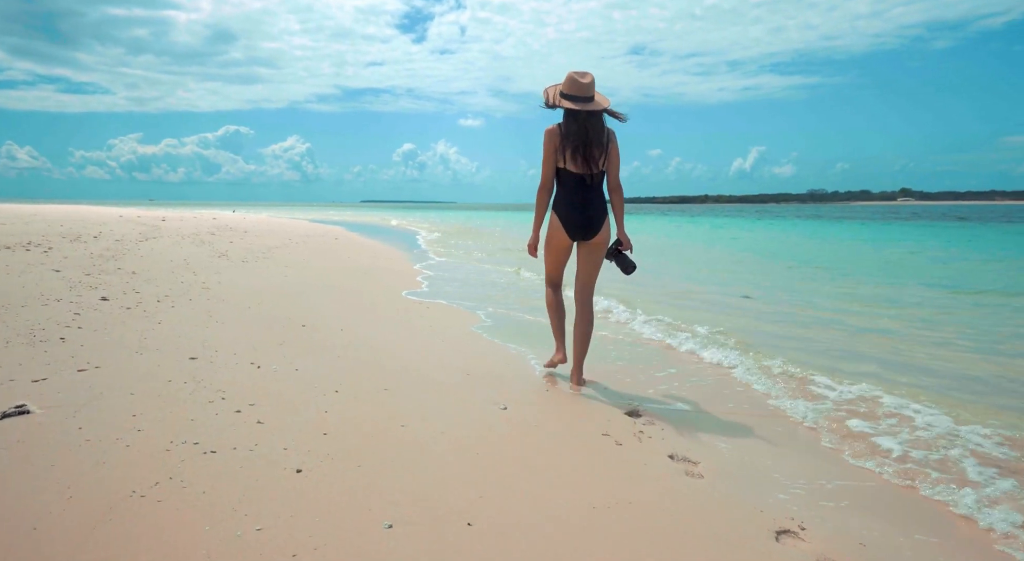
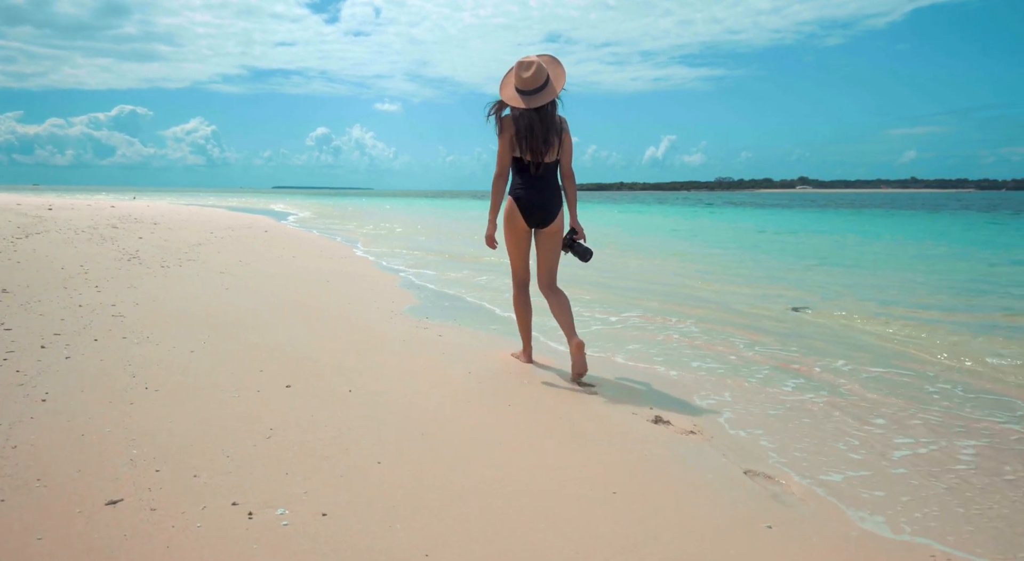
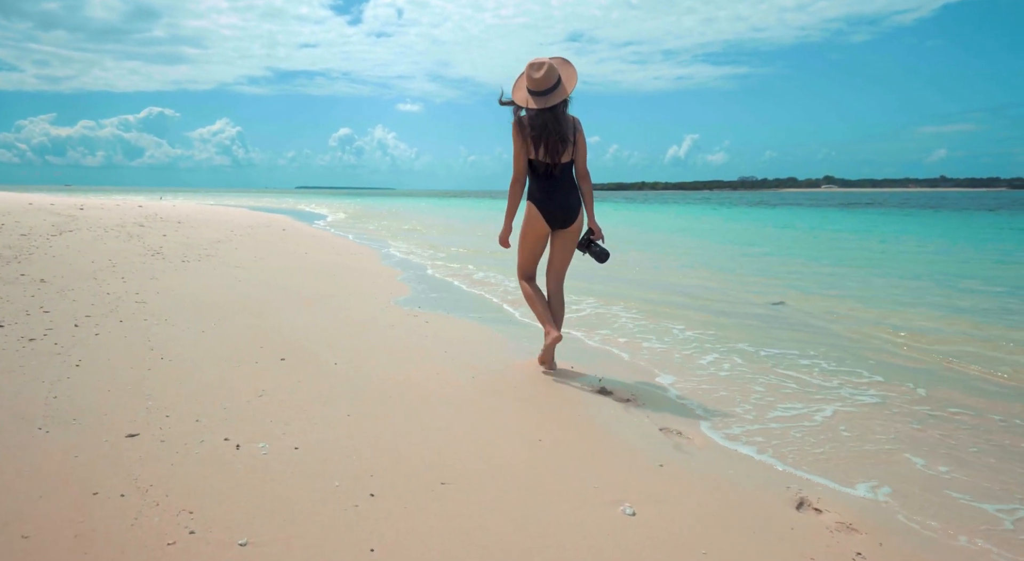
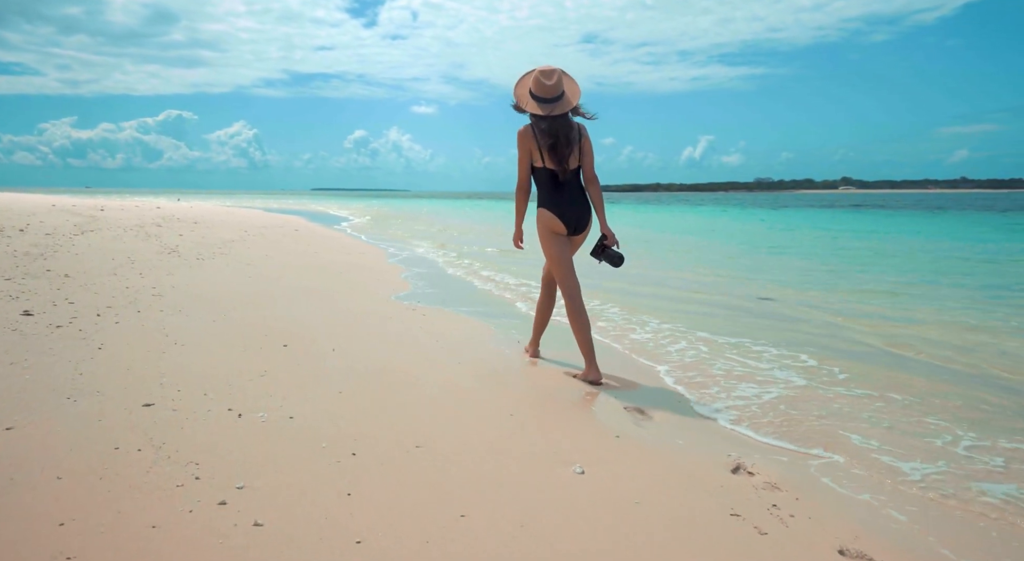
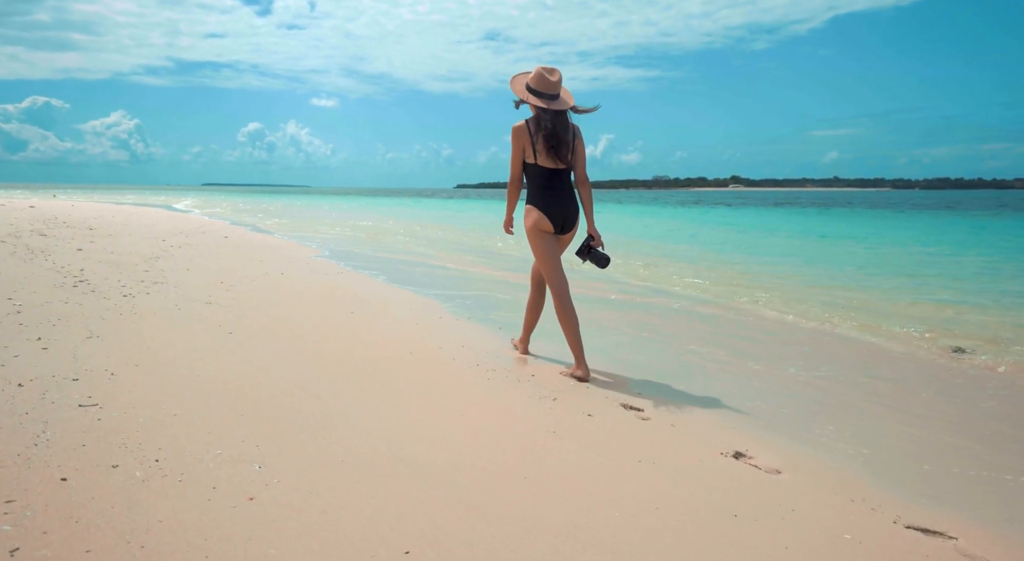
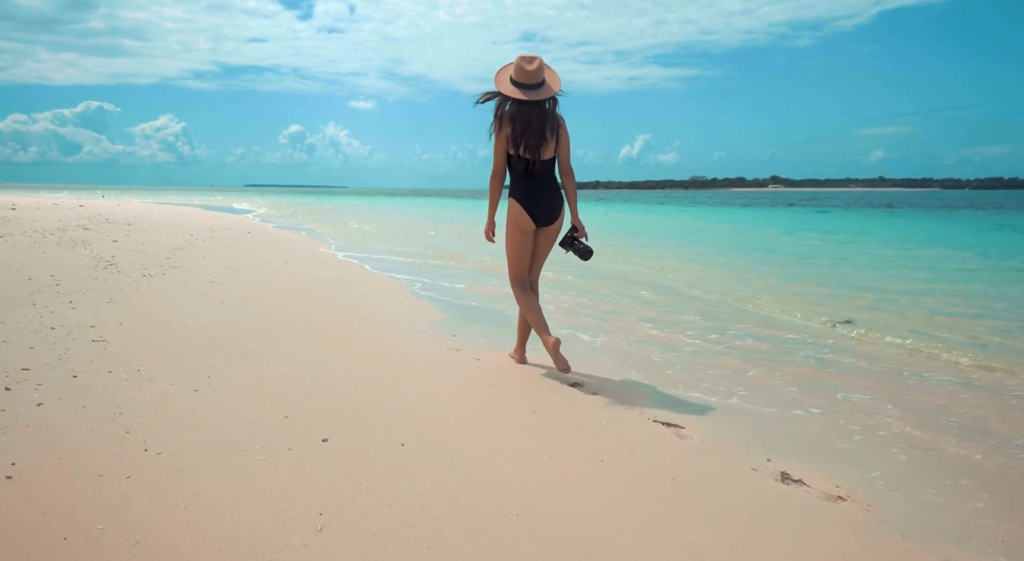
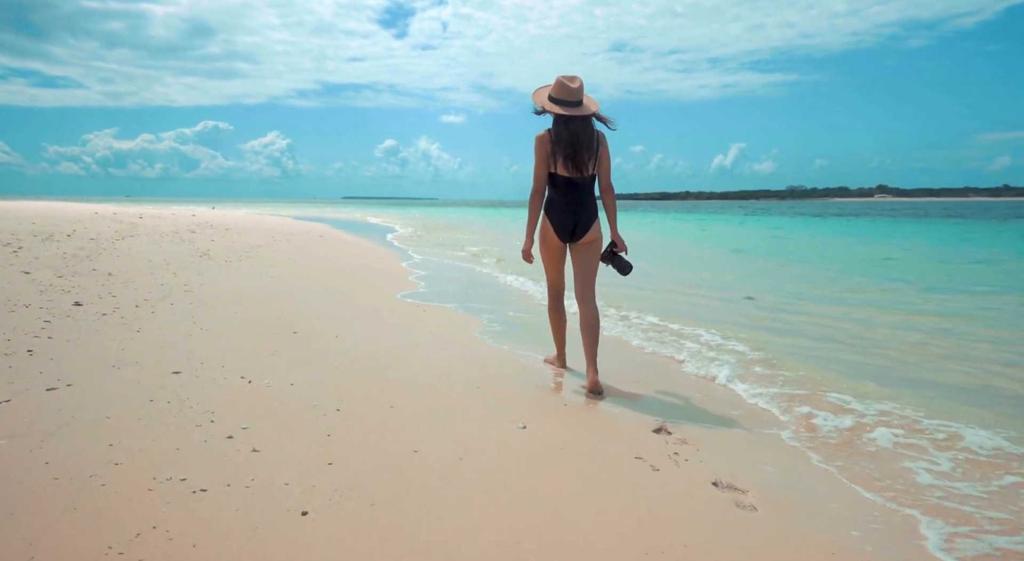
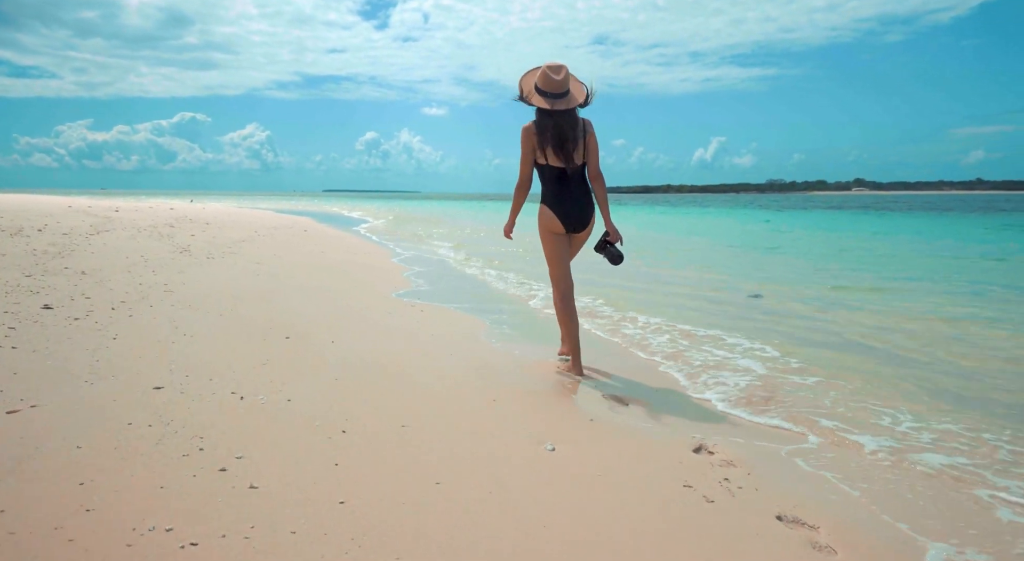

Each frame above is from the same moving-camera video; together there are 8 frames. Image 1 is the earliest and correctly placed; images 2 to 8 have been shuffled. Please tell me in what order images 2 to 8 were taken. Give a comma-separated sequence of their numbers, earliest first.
7, 8, 4, 3, 2, 6, 5
